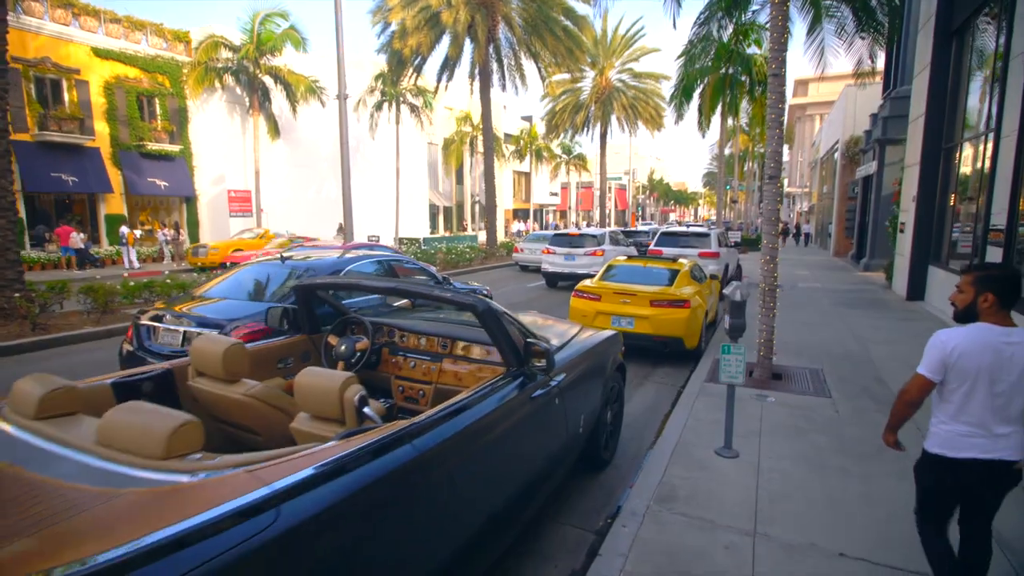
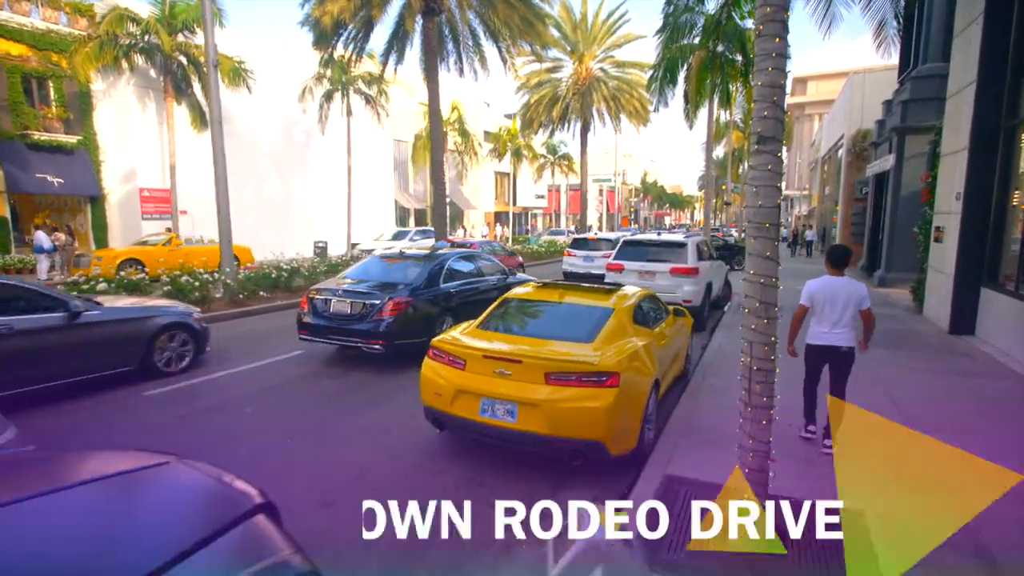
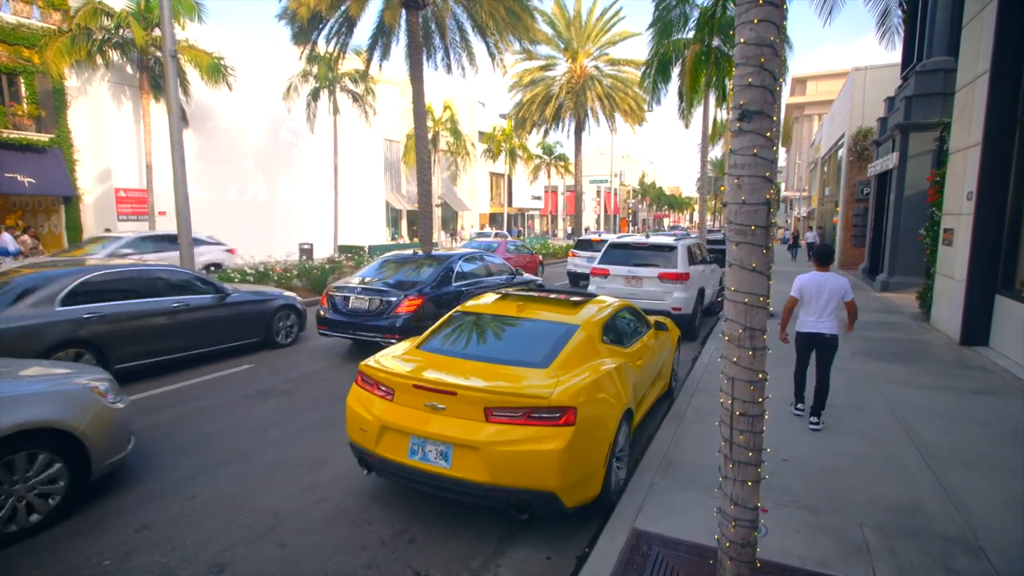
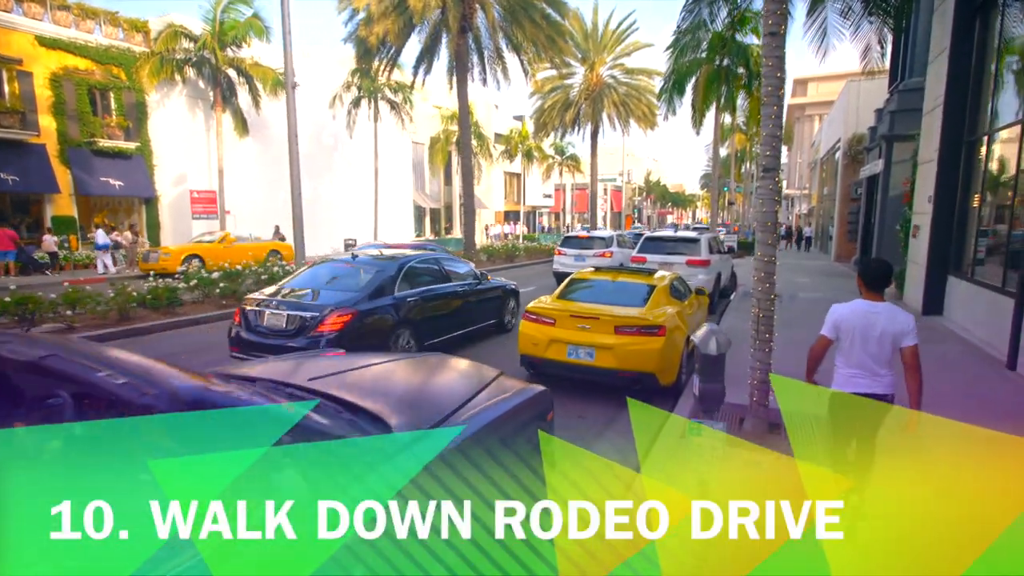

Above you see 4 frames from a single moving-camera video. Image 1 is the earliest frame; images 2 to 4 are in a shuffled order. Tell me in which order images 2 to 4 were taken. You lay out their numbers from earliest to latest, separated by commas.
4, 2, 3
